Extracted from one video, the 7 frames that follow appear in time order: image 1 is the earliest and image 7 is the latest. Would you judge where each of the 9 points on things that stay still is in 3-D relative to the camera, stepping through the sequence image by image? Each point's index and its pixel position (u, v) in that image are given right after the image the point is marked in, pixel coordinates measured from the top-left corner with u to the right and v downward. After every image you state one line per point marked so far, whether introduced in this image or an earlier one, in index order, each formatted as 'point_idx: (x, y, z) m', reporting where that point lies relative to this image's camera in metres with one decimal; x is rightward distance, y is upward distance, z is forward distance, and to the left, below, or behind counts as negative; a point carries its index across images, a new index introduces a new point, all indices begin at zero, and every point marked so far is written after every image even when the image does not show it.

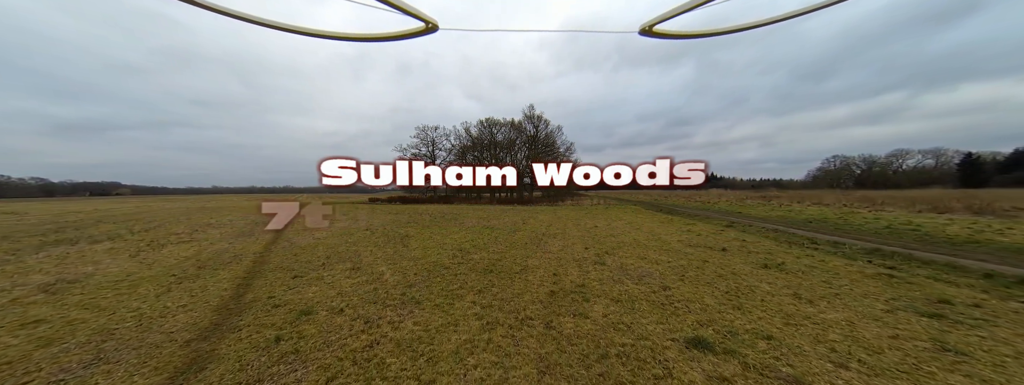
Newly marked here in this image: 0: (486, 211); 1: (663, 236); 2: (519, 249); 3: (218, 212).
0: (-1.8, -1.3, +17.0) m
1: (+4.4, -1.3, +7.0) m
2: (+0.2, -1.3, +5.7) m
3: (-22.5, -1.5, +18.7) m
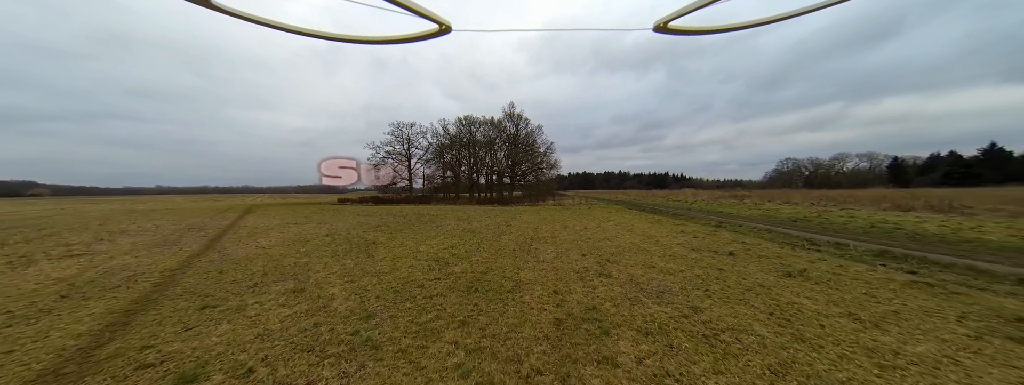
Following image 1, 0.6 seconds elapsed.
0: (-3.0, -1.3, +16.0) m
1: (+4.0, -1.3, +6.6) m
2: (-0.1, -1.3, +4.9) m
3: (-23.8, -1.5, +16.0) m
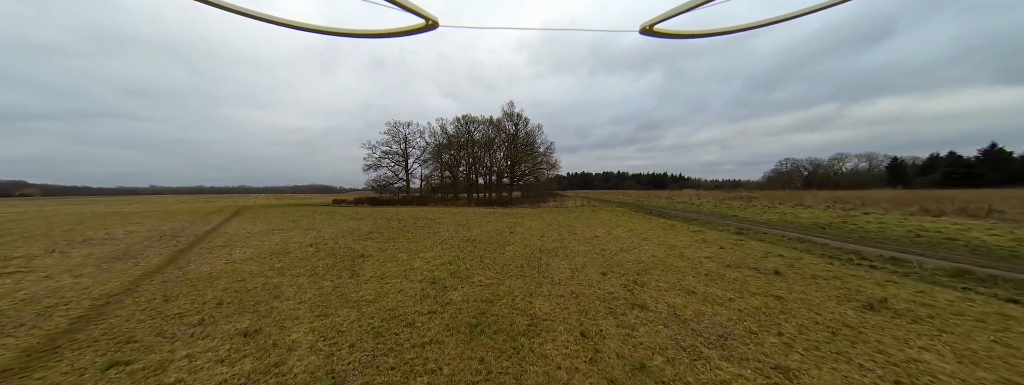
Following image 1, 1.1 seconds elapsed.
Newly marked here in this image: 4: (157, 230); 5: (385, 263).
0: (-2.9, -1.5, +15.3) m
1: (+4.2, -1.4, +5.9) m
2: (+0.1, -1.5, +4.1) m
3: (-23.7, -1.7, +15.1) m
4: (-14.7, -1.6, +10.0) m
5: (-2.8, -1.5, +5.2) m
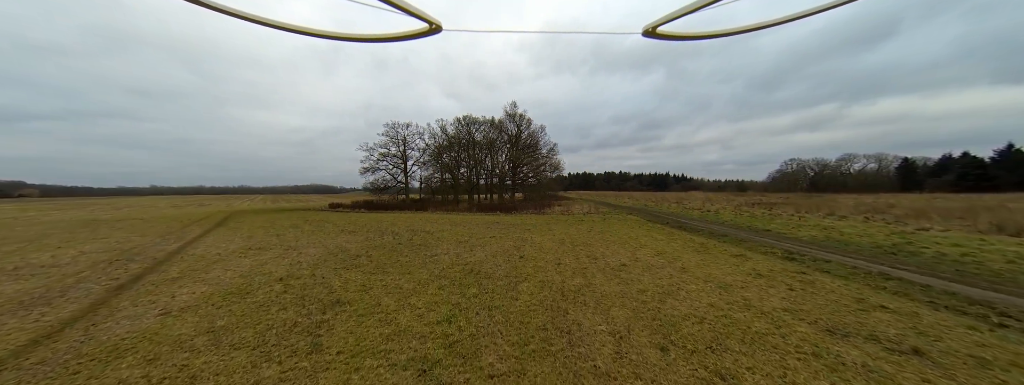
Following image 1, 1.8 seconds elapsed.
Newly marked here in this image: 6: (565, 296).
0: (-2.6, -2.0, +14.0) m
1: (+4.5, -2.0, +4.6) m
2: (+0.4, -2.0, +2.9) m
3: (-23.4, -2.2, +13.8) m
4: (-14.4, -2.1, +8.8) m
5: (-2.5, -2.0, +4.0) m
6: (+1.0, -2.0, +4.7) m
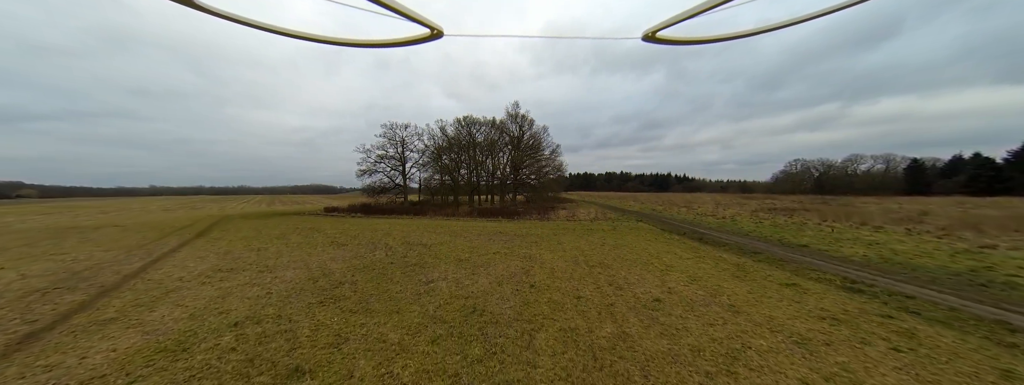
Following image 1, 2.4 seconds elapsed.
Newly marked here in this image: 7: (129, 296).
0: (-2.4, -2.4, +12.9) m
1: (+4.7, -2.4, +3.4) m
2: (+0.6, -2.4, +1.7) m
3: (-23.1, -2.6, +12.7) m
4: (-14.2, -2.5, +7.7) m
5: (-2.2, -2.5, +2.8) m
6: (+1.3, -2.4, +3.5) m
7: (-9.5, -2.6, +6.0) m
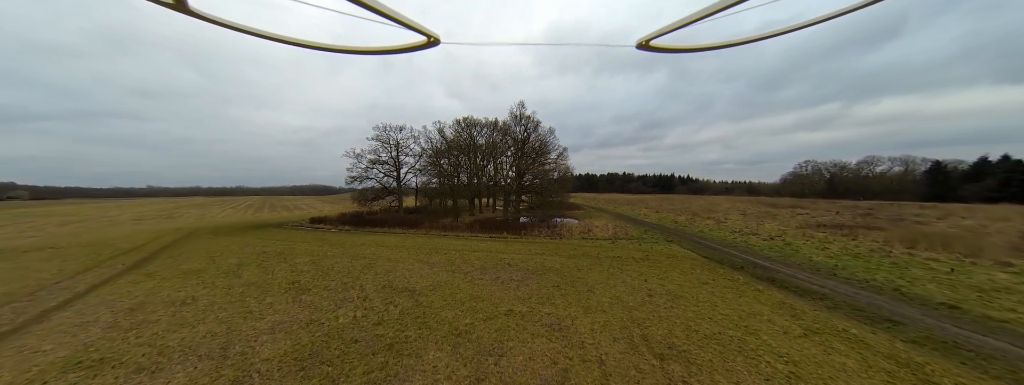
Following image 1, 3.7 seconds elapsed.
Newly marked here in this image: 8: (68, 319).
0: (-1.8, -3.5, +9.9) m
1: (+5.3, -3.5, +0.4) m
2: (+1.2, -3.5, -1.3) m
3: (-22.6, -3.7, +9.7) m
4: (-13.6, -3.6, +4.7) m
5: (-1.7, -3.6, -0.2) m
6: (+1.8, -3.5, +0.5) m
7: (-8.9, -3.6, +3.0) m
8: (-12.9, -3.6, +7.0) m
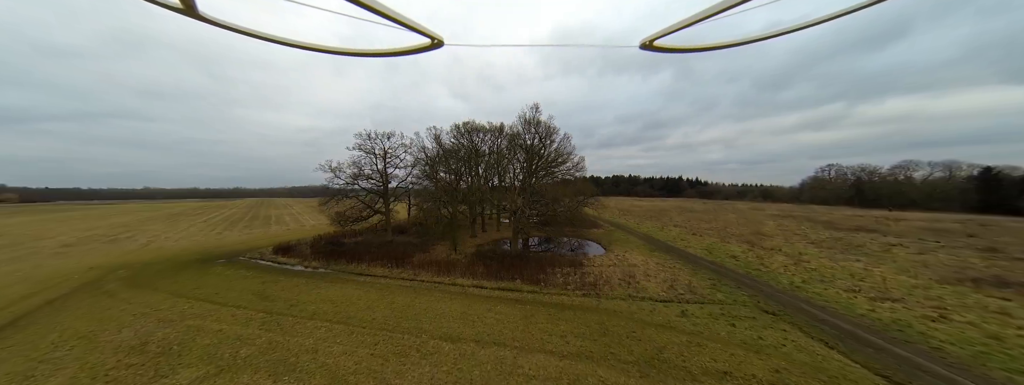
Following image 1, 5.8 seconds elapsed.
0: (-0.8, -5.7, +4.1) m
1: (+6.2, -5.7, -5.3) m
2: (+2.1, -5.7, -7.0) m
3: (-21.5, -5.9, +4.0) m
4: (-12.6, -5.9, -1.0) m
5: (-0.7, -5.8, -5.9) m
6: (+2.8, -5.7, -5.2) m
7: (-7.9, -5.9, -2.7) m
8: (-11.8, -5.9, +1.3) m
